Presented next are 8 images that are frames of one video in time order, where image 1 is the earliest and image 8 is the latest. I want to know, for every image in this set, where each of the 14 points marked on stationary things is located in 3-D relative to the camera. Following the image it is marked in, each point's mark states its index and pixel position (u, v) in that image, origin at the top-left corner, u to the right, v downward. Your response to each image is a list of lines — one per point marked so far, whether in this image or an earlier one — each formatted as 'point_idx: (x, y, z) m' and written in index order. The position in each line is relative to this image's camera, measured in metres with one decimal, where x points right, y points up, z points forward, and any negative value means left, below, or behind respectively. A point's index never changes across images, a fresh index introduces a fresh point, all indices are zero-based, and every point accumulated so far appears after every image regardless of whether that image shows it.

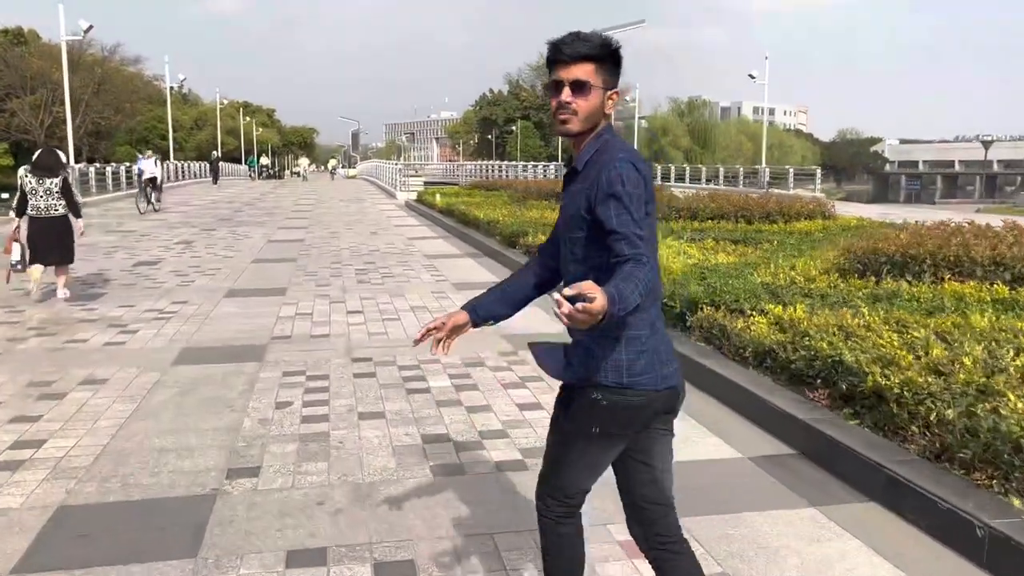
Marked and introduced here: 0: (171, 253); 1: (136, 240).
0: (-5.5, +0.6, +13.2) m
1: (-7.1, +0.9, +15.6) m
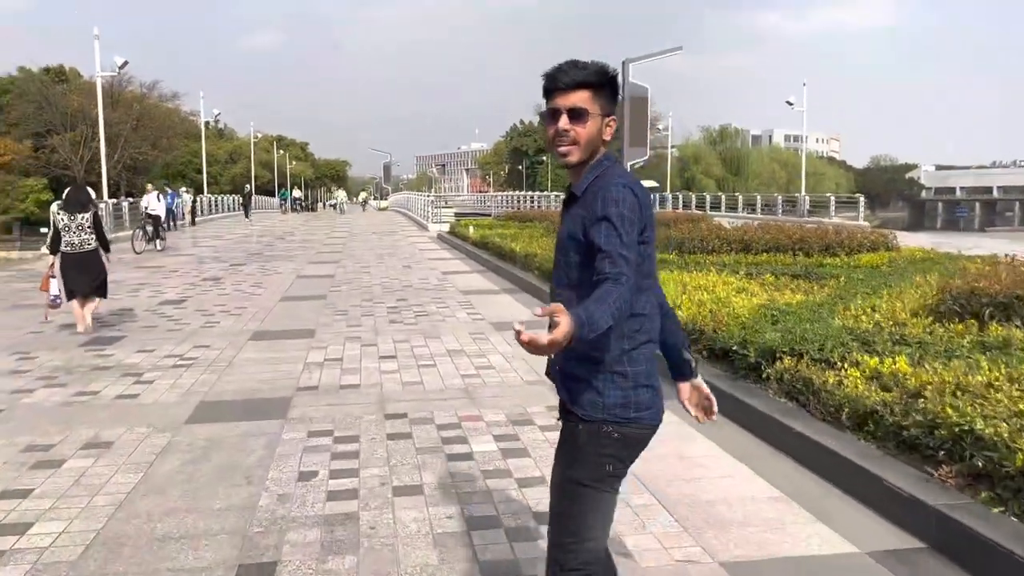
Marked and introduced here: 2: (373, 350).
0: (-4.9, 0.0, +12.7) m
1: (-6.5, +0.2, +15.3) m
2: (-1.3, -0.6, +7.7) m
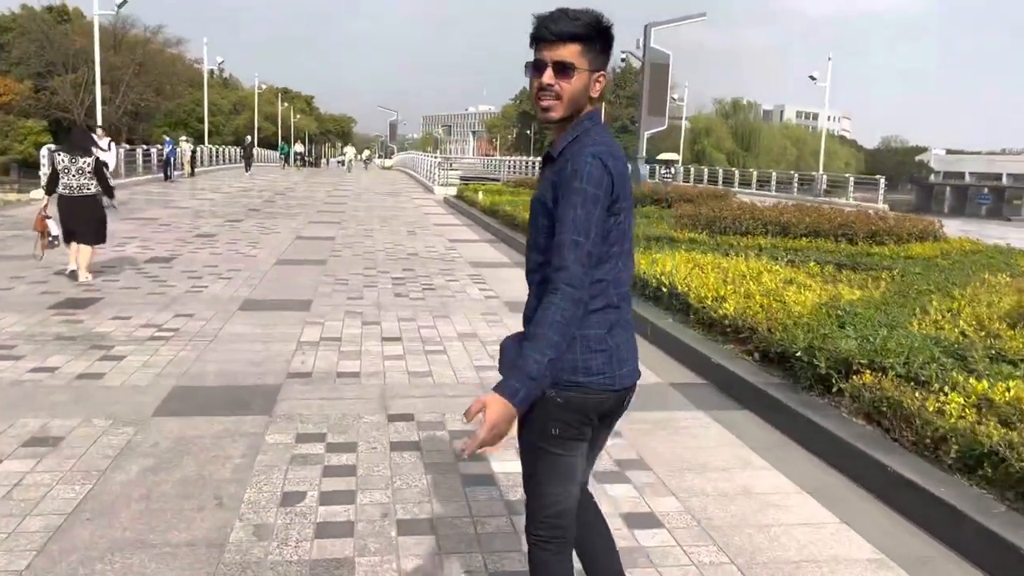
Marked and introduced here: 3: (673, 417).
0: (-4.7, +0.6, +11.9) m
1: (-6.2, +1.0, +14.4) m
2: (-1.1, -0.3, +6.9) m
3: (+0.9, -0.8, +4.8) m
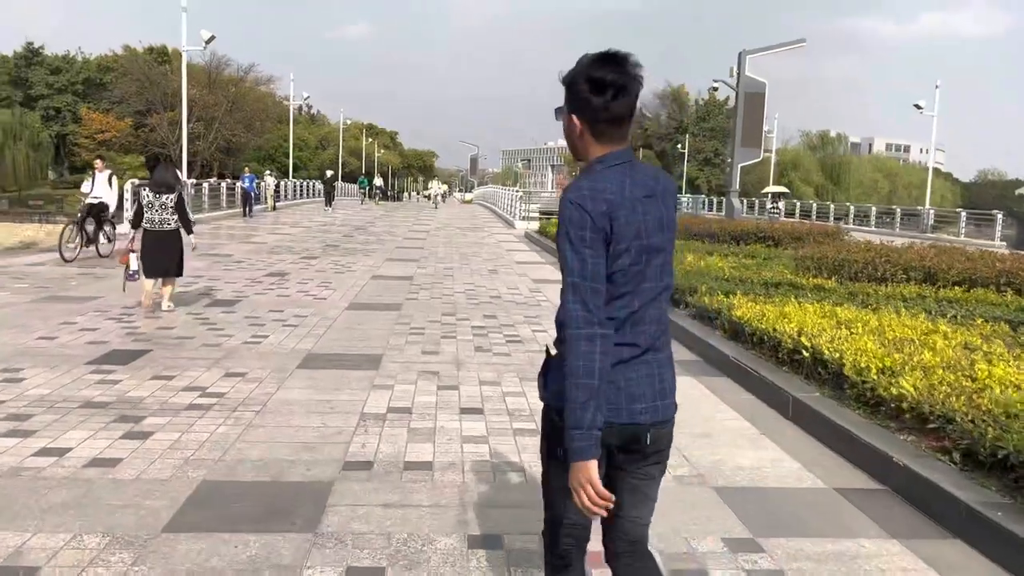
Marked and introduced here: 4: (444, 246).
0: (-3.4, 0.0, +11.1) m
1: (-4.8, +0.3, +13.8) m
2: (-0.4, -0.8, +5.8) m
3: (+1.5, -1.1, +3.5) m
4: (-1.6, +1.0, +19.2) m
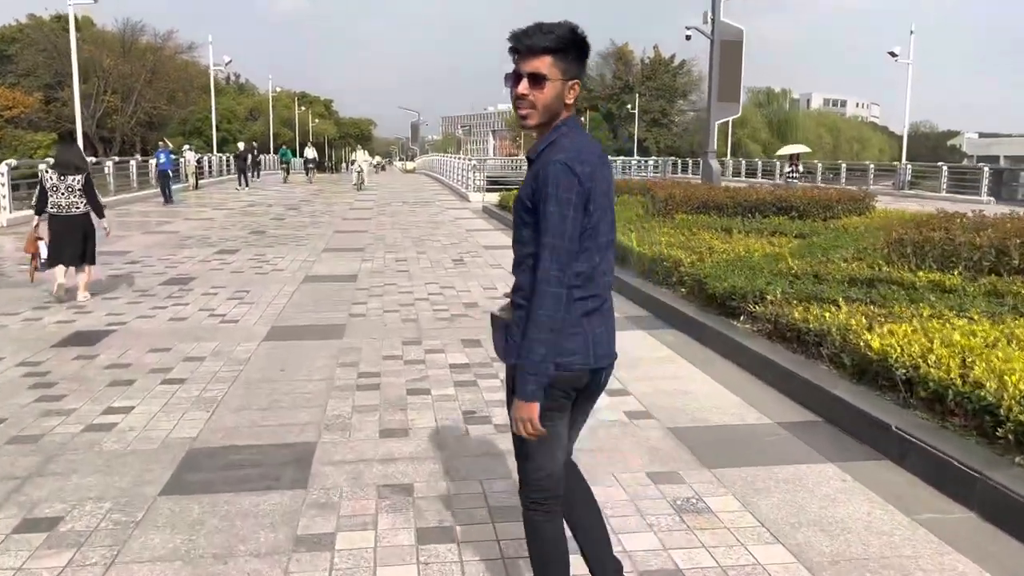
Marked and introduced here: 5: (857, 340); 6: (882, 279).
0: (-3.6, -0.2, +8.1) m
1: (-5.2, +0.2, +10.7) m
2: (-0.2, -1.0, +3.1) m
3: (+1.8, -1.4, +0.9) m
4: (-2.4, +1.2, +16.2) m
5: (+2.1, -0.3, +4.9) m
6: (+2.9, +0.1, +6.5) m
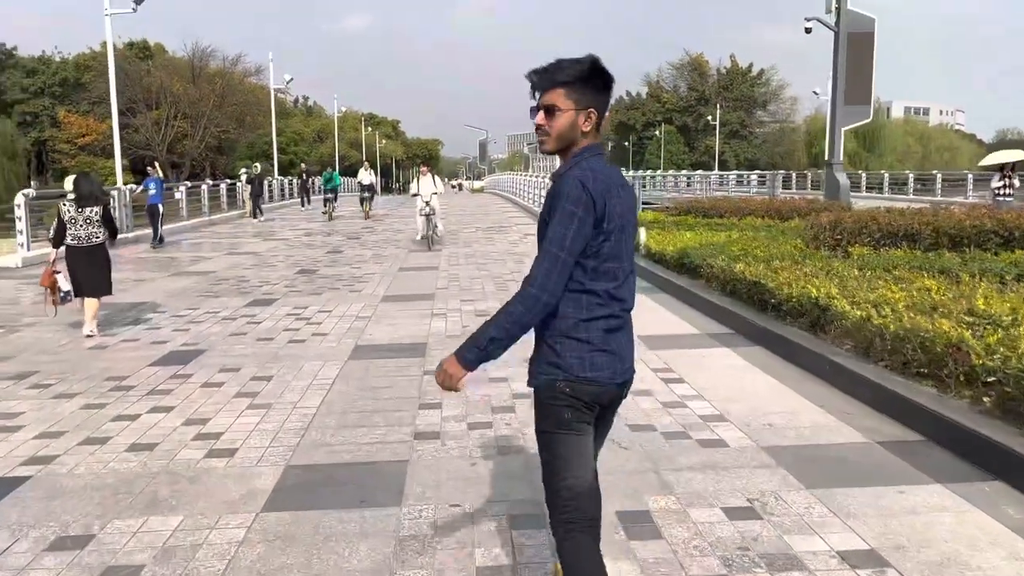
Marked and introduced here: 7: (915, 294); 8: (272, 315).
0: (-2.6, -0.8, +5.4) m
1: (-3.9, -0.5, +8.0) m
2: (+0.4, -1.5, 0.0) m
3: (+2.2, -1.8, -2.3) m
4: (-0.7, +0.4, +13.4) m
5: (+2.8, -0.8, +1.7) m
6: (+3.7, -0.4, +3.3) m
7: (+3.2, 0.0, +6.5) m
8: (-2.6, -0.3, +9.1) m
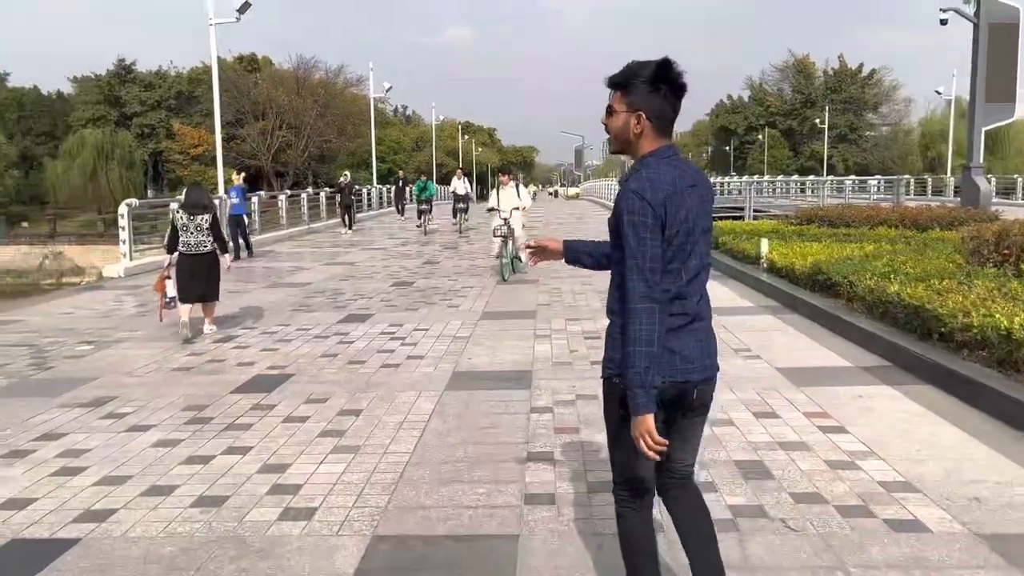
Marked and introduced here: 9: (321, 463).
0: (-1.9, -0.9, +4.8) m
1: (-2.9, -0.6, +7.6) m
2: (+0.4, -1.6, -0.9) m
3: (+2.0, -1.9, -3.4) m
4: (+0.9, +0.2, +12.5) m
5: (+3.0, -1.0, +0.5) m
6: (+4.2, -0.6, +2.0) m
7: (+4.0, -0.2, +5.3) m
8: (-1.5, -0.4, +8.4) m
9: (-1.0, -1.0, +4.5) m
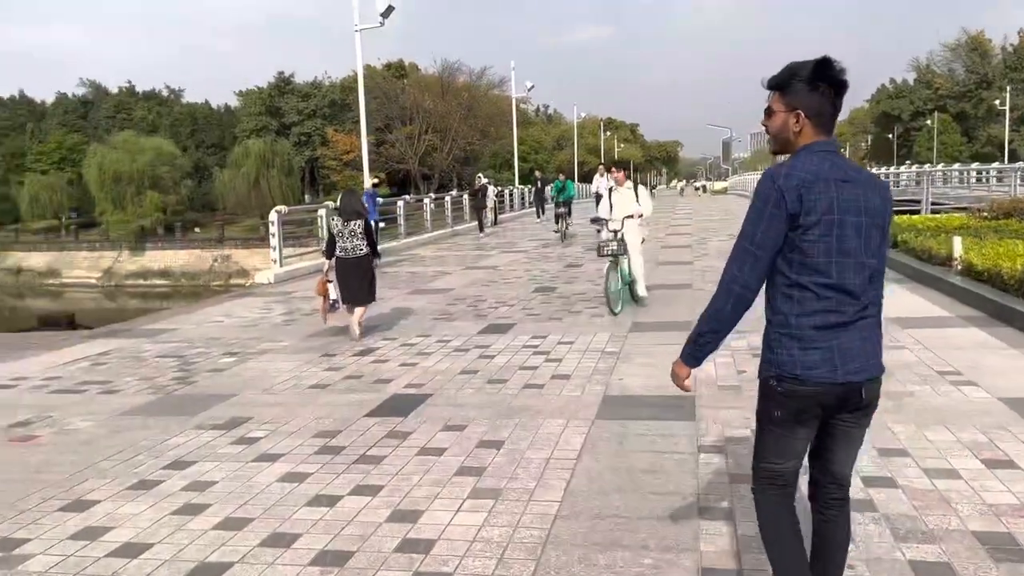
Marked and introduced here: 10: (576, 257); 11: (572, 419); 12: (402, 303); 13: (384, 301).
0: (-1.1, -1.0, +4.3) m
1: (-1.6, -0.7, +7.3) m
2: (+0.3, -1.7, -1.6) m
3: (+1.4, -2.0, -4.4) m
4: (+3.0, +0.1, +11.5) m
5: (+3.1, -1.1, -0.7) m
6: (+4.4, -0.7, +0.5) m
7: (+4.8, -0.3, +3.8) m
8: (0.0, -0.5, +7.9) m
9: (-0.3, -1.1, +3.9) m
10: (+1.2, +0.7, +16.4) m
11: (+0.4, -0.9, +5.3) m
12: (-1.5, -0.2, +11.7) m
13: (-1.9, -0.2, +12.0) m
